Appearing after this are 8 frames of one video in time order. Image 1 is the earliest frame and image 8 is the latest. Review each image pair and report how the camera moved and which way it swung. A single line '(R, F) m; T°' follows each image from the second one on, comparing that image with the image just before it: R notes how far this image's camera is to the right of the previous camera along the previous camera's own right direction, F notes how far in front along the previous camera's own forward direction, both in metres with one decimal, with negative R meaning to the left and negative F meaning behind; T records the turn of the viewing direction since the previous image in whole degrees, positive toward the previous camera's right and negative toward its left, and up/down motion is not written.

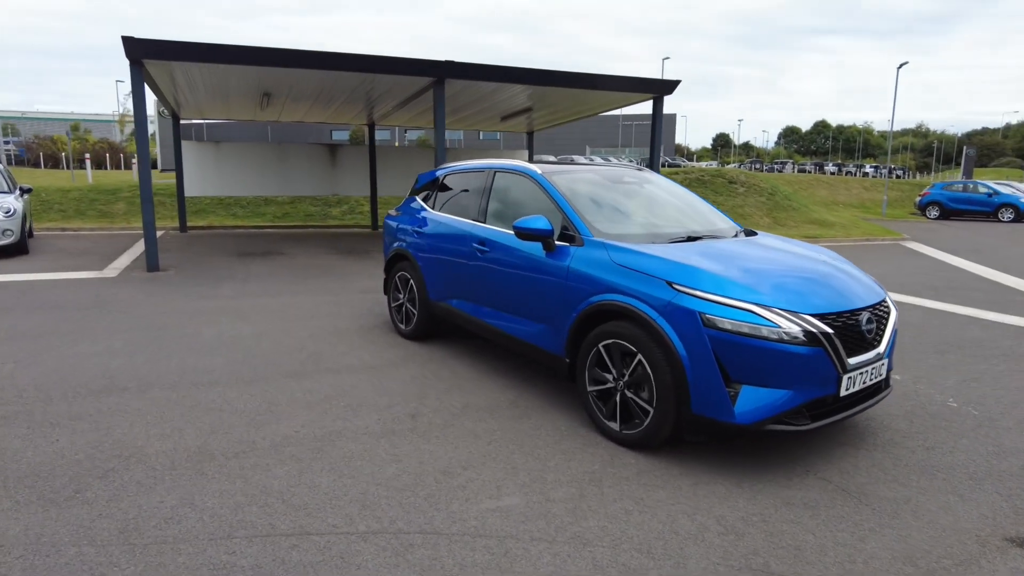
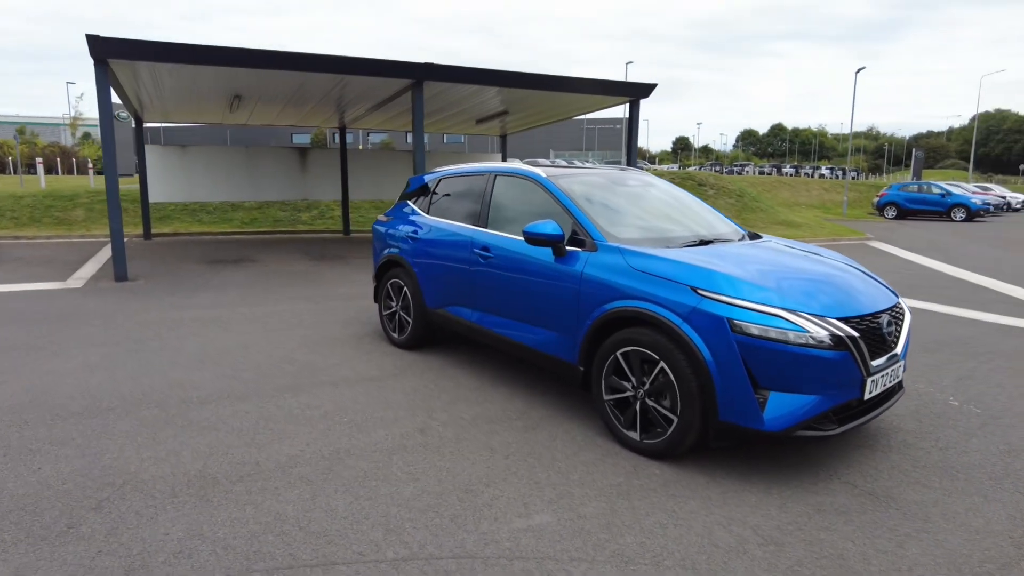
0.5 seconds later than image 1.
(-0.3, +0.1) m; +3°
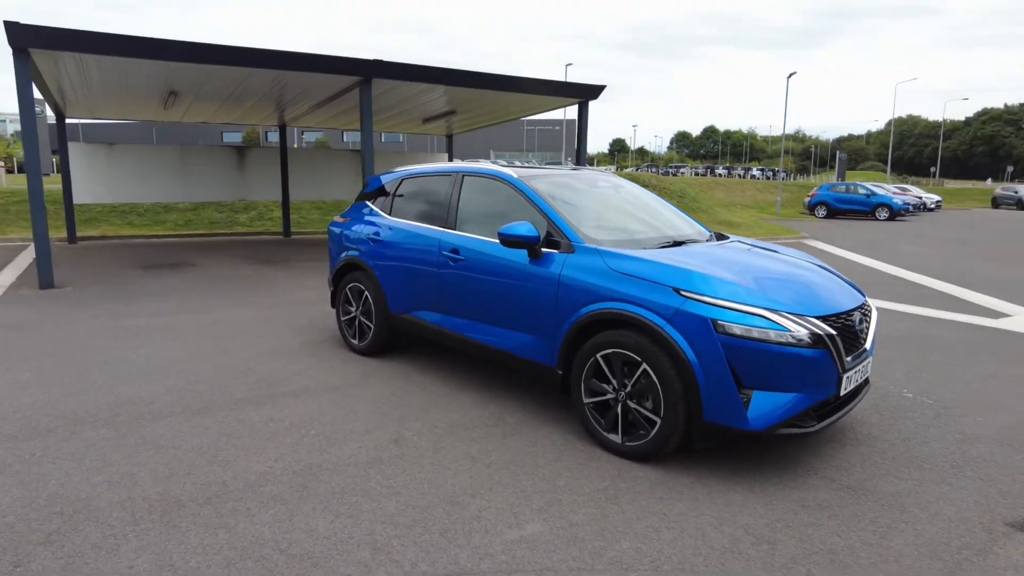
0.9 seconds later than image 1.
(-0.2, +0.1) m; +5°
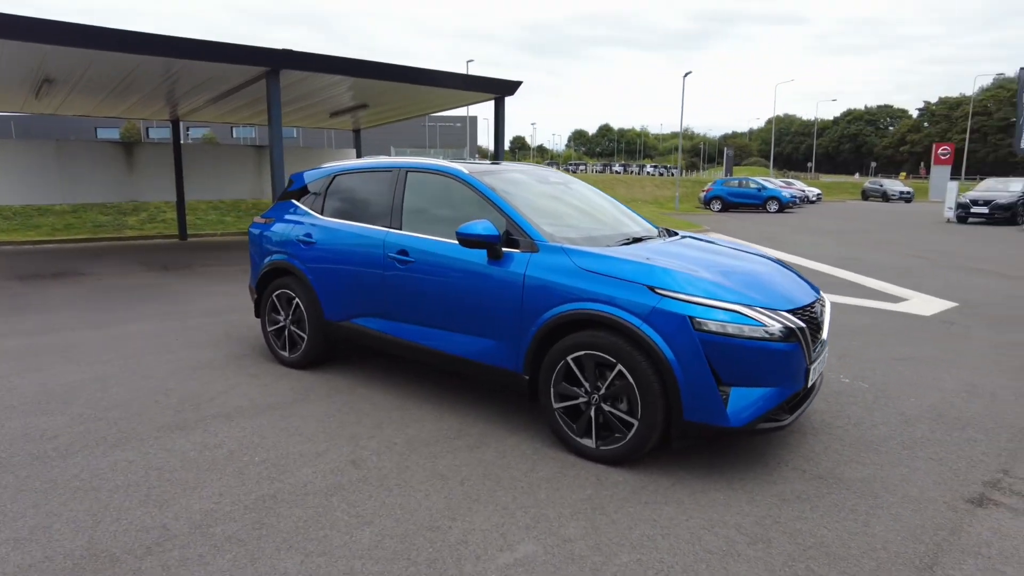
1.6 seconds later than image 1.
(-0.4, +0.3) m; +9°
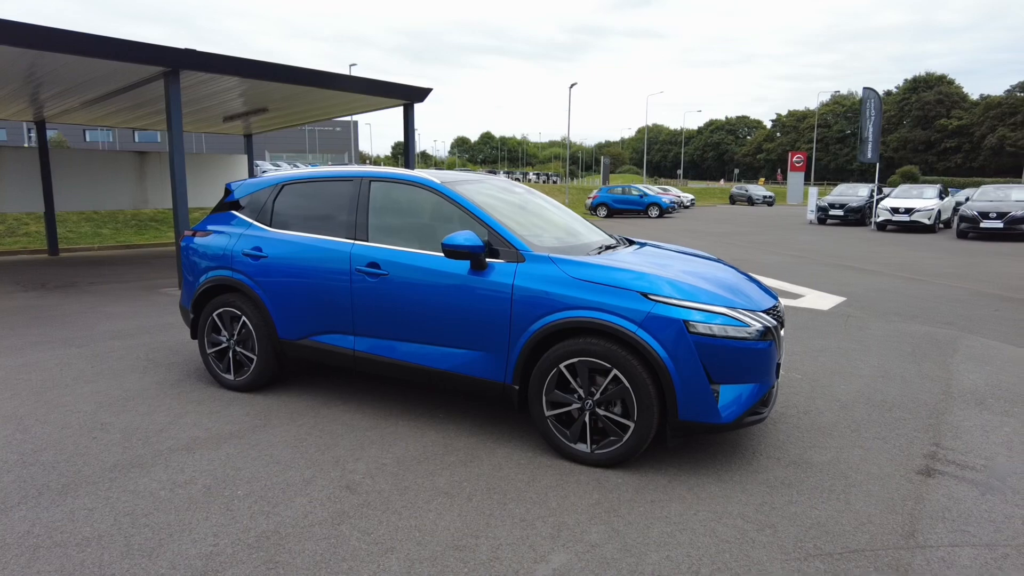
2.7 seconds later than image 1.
(-0.7, +0.1) m; +11°
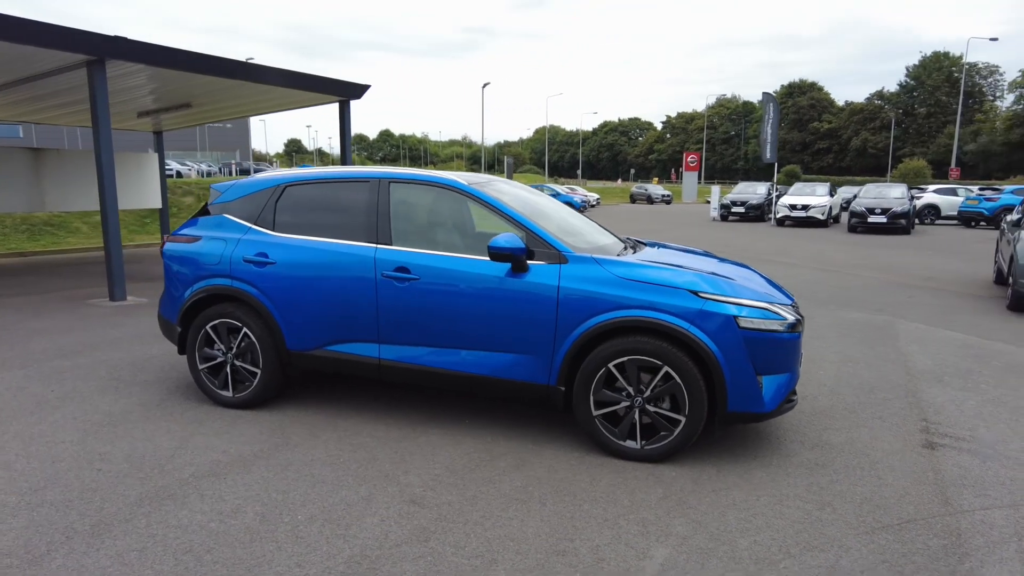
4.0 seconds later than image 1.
(-0.9, +0.1) m; +9°
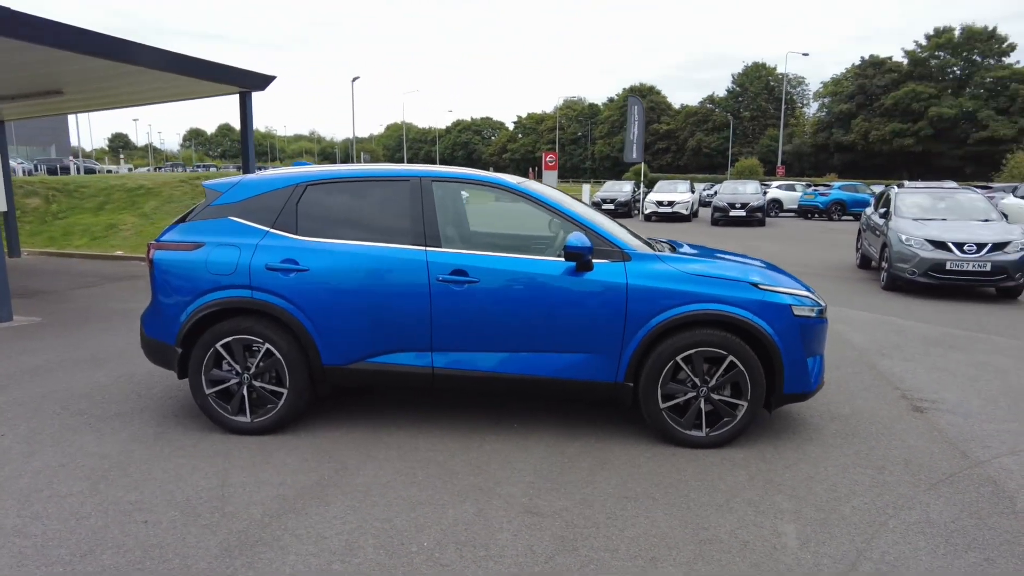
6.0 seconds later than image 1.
(-1.4, +0.2) m; +14°
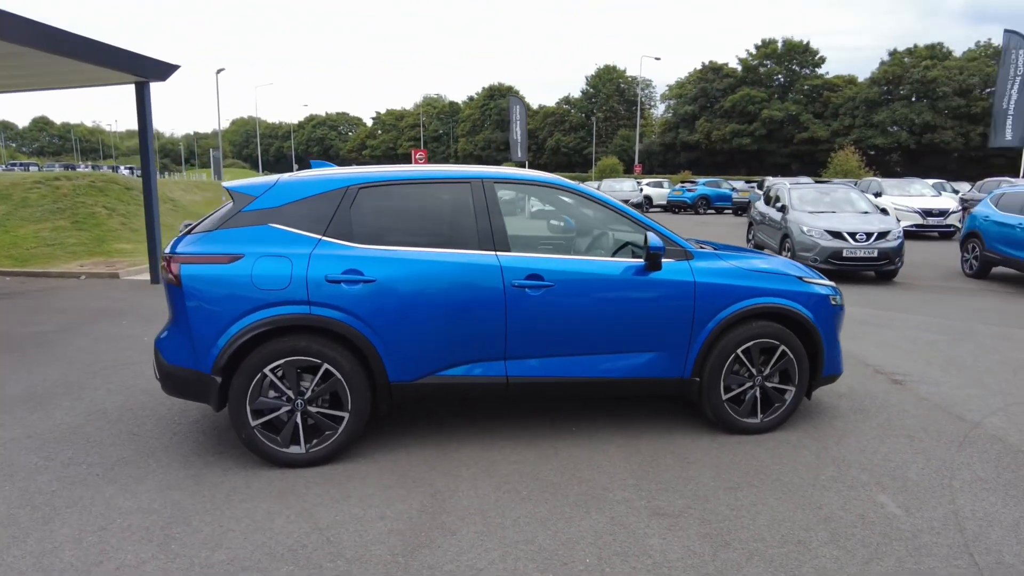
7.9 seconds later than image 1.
(-1.4, +0.3) m; +13°
